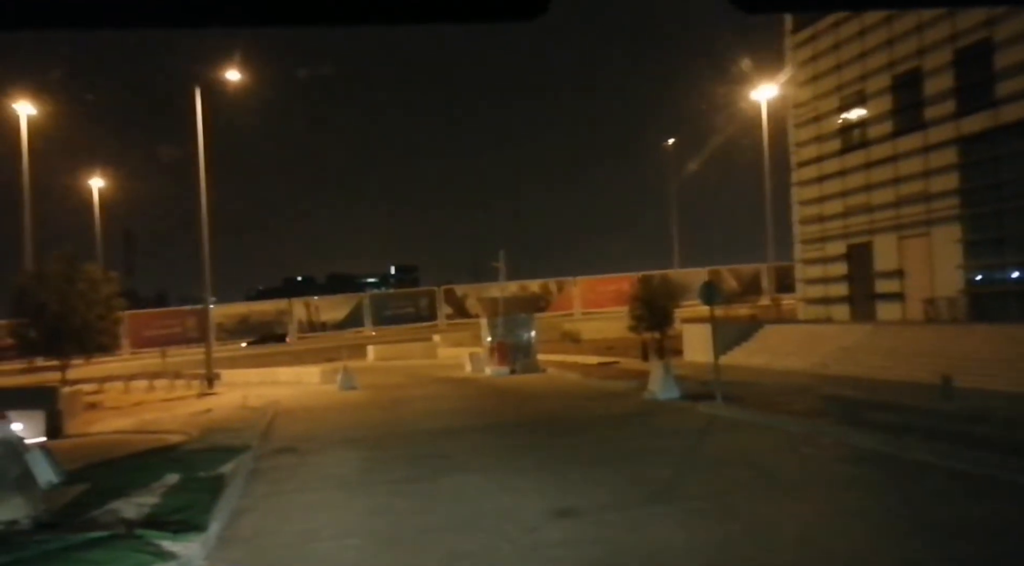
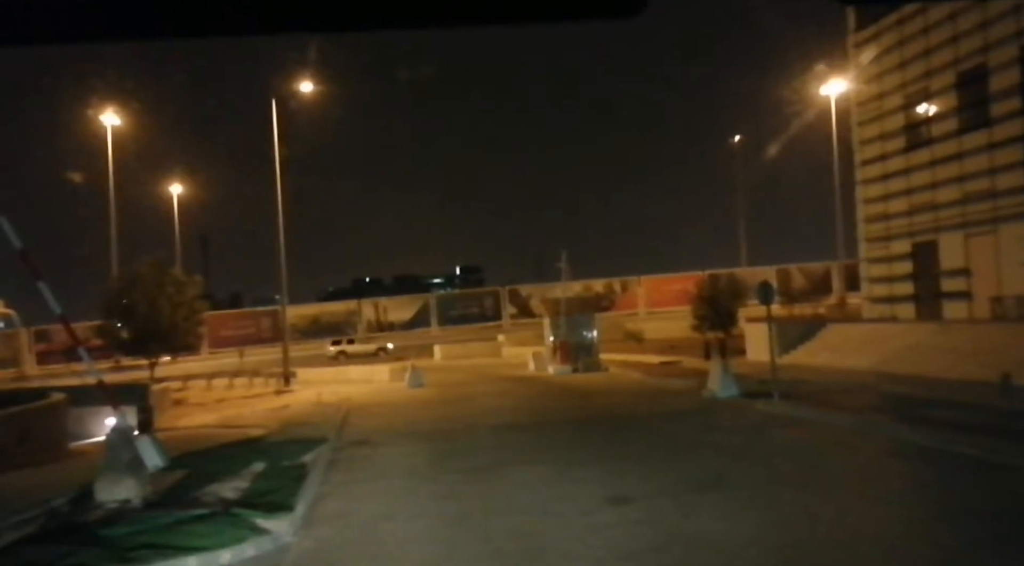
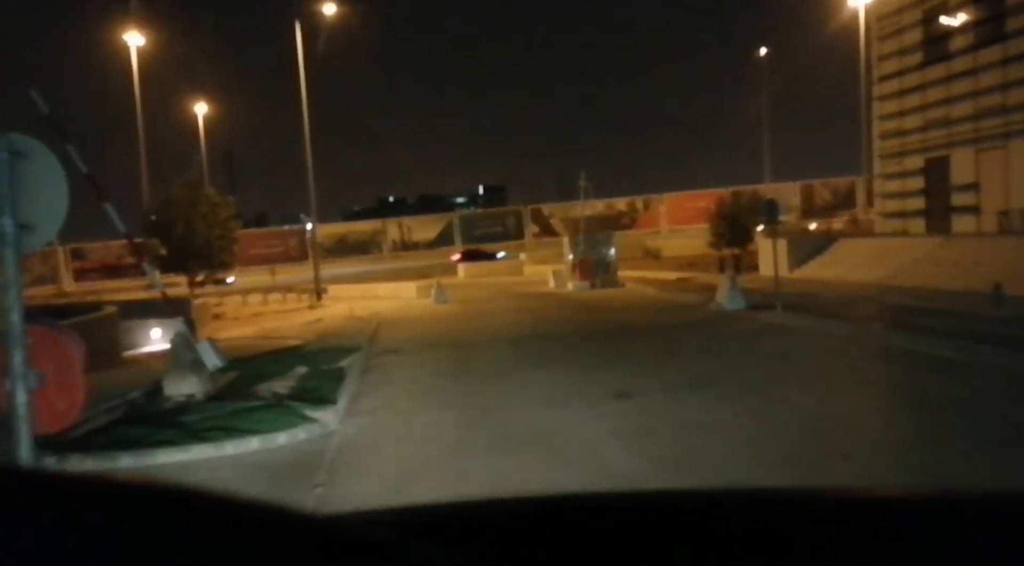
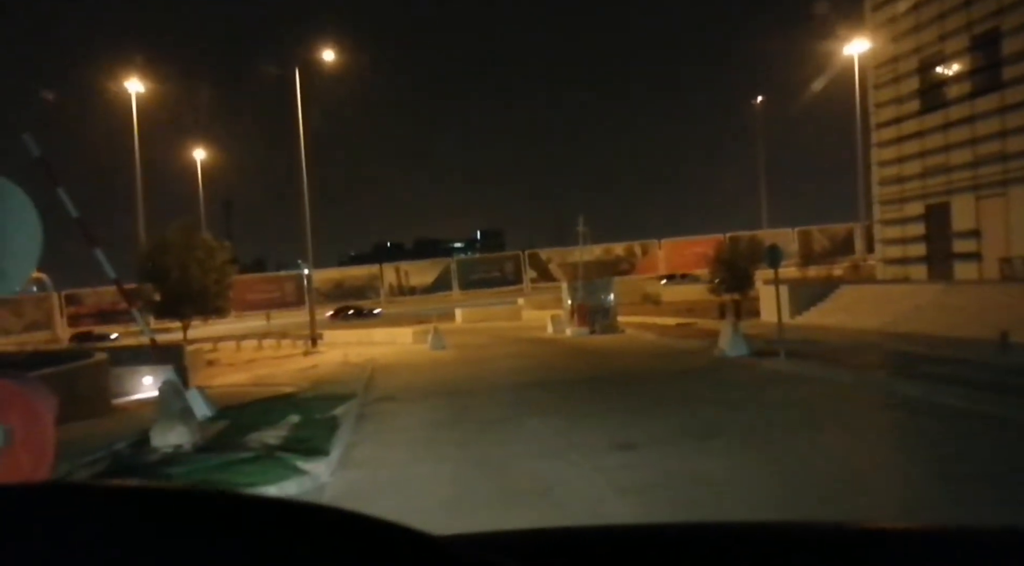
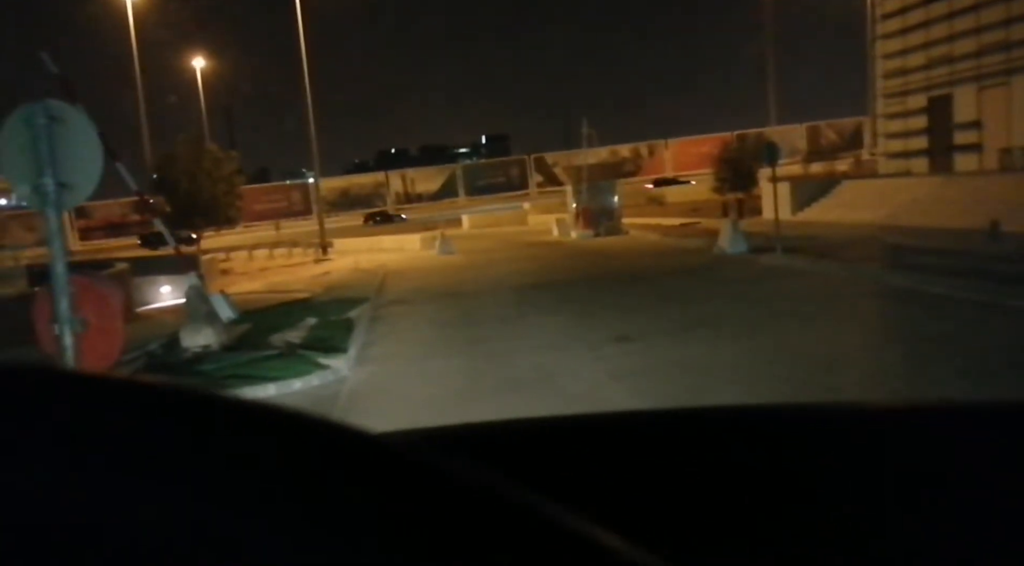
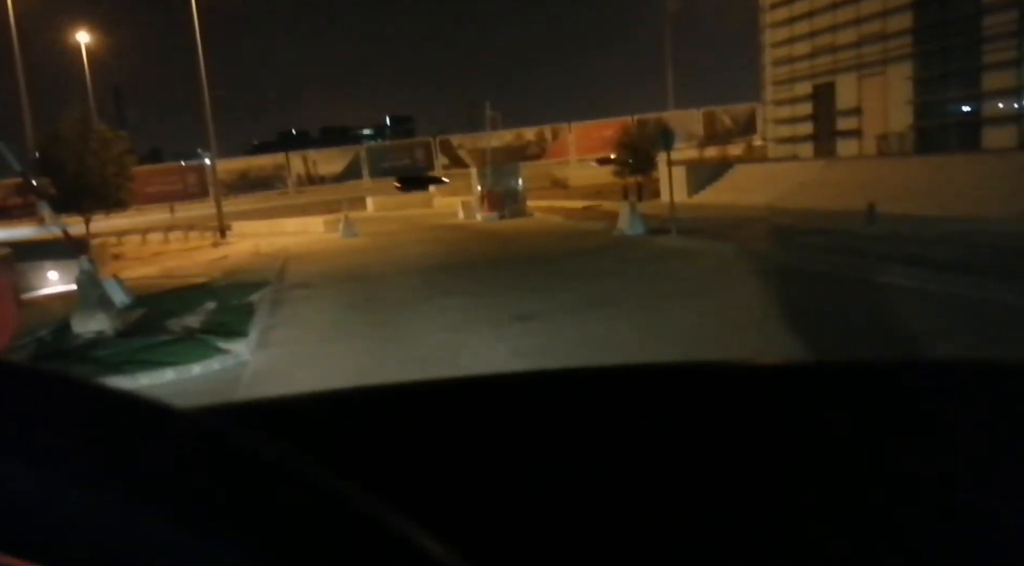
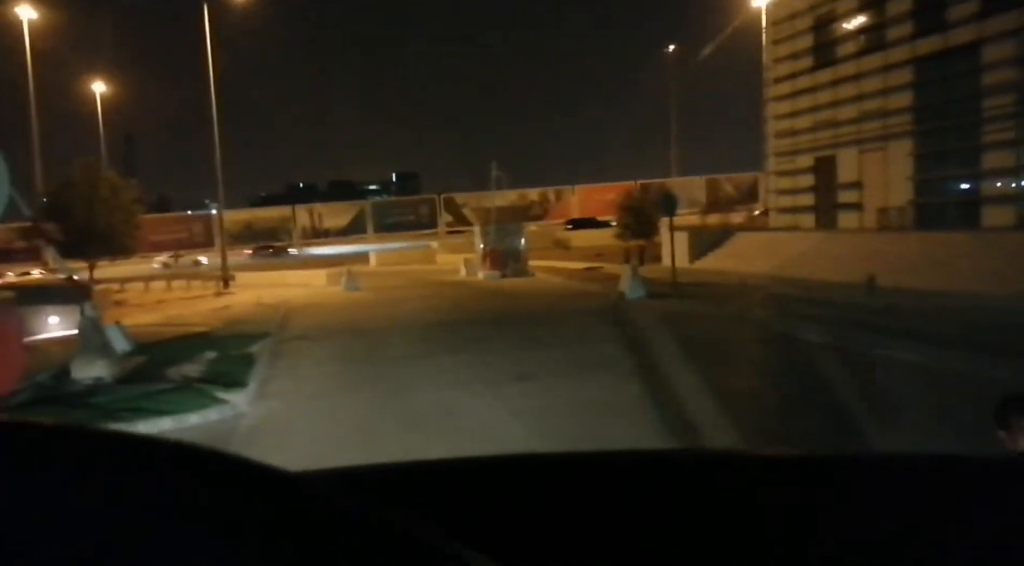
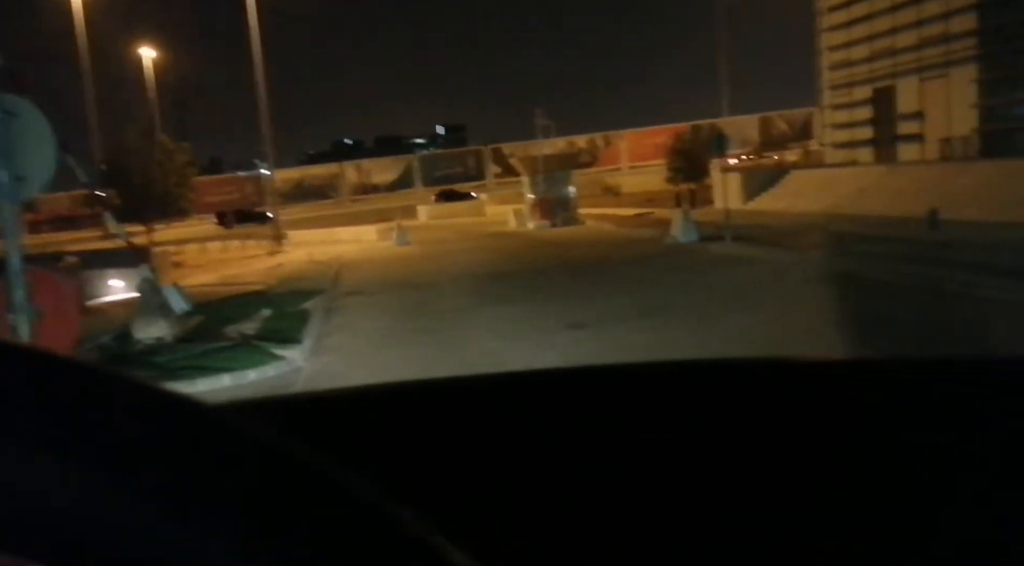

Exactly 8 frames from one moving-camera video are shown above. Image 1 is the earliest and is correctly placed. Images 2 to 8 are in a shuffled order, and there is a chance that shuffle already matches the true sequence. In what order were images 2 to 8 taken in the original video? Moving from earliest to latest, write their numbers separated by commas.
2, 4, 3, 5, 8, 6, 7
